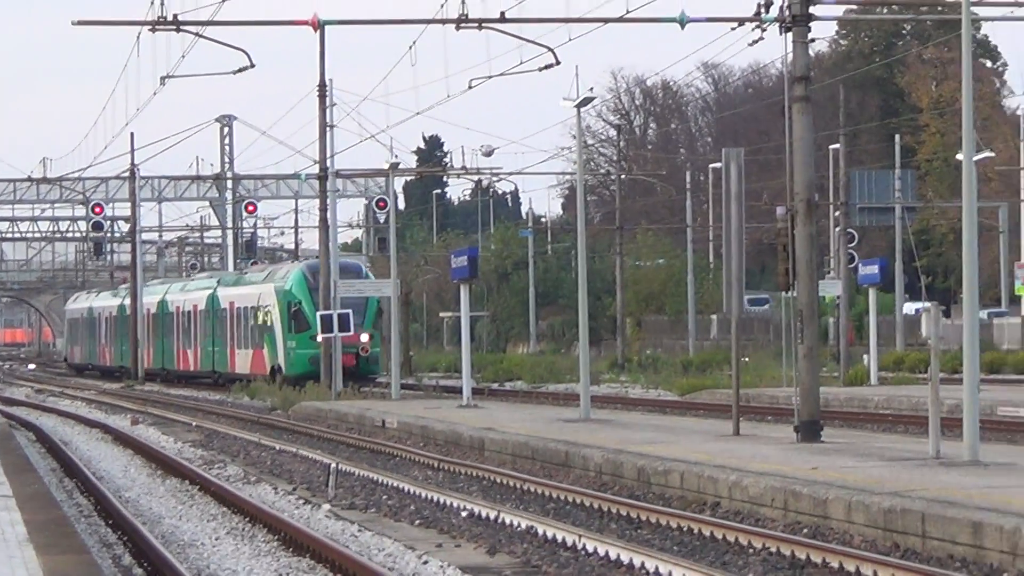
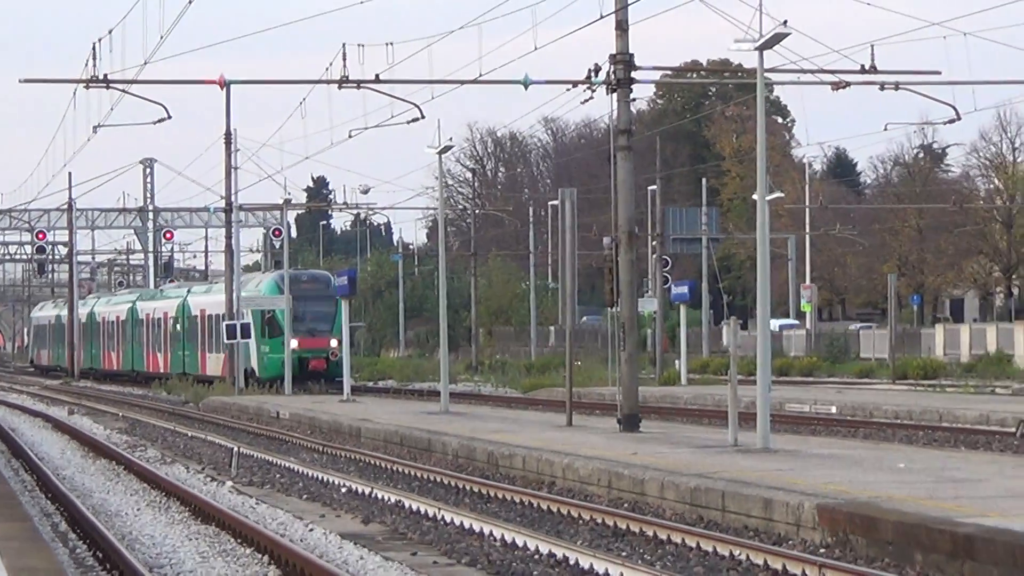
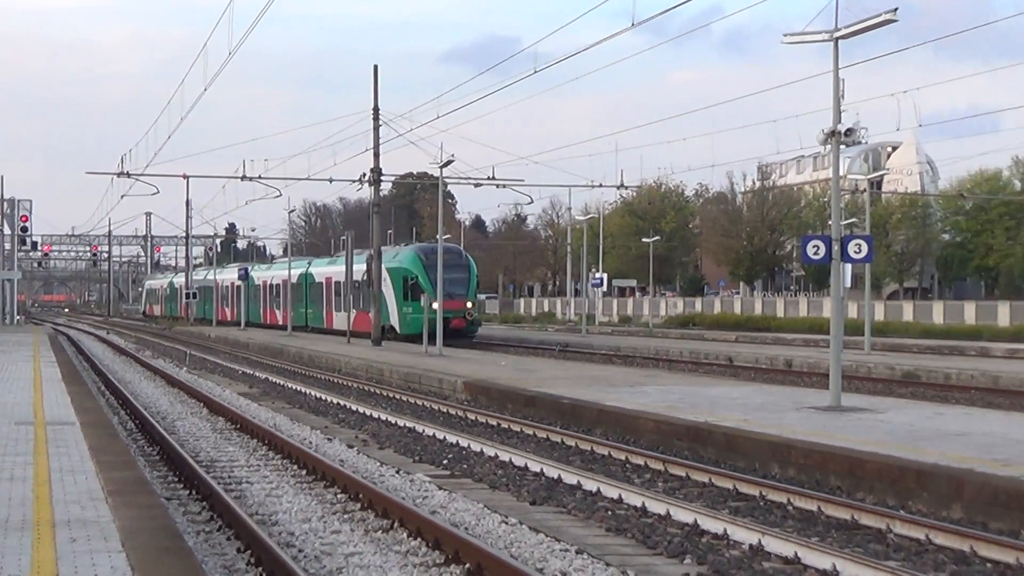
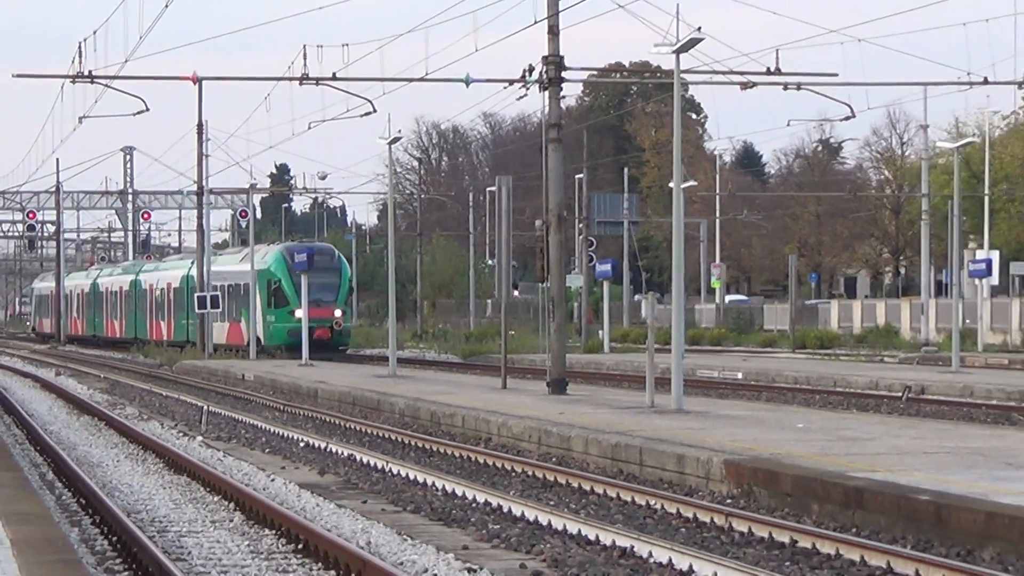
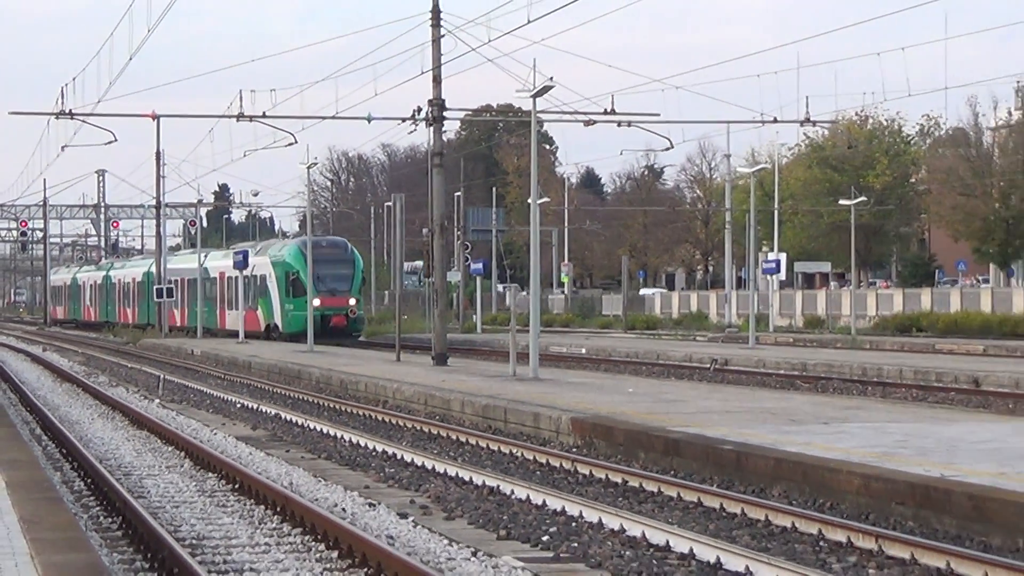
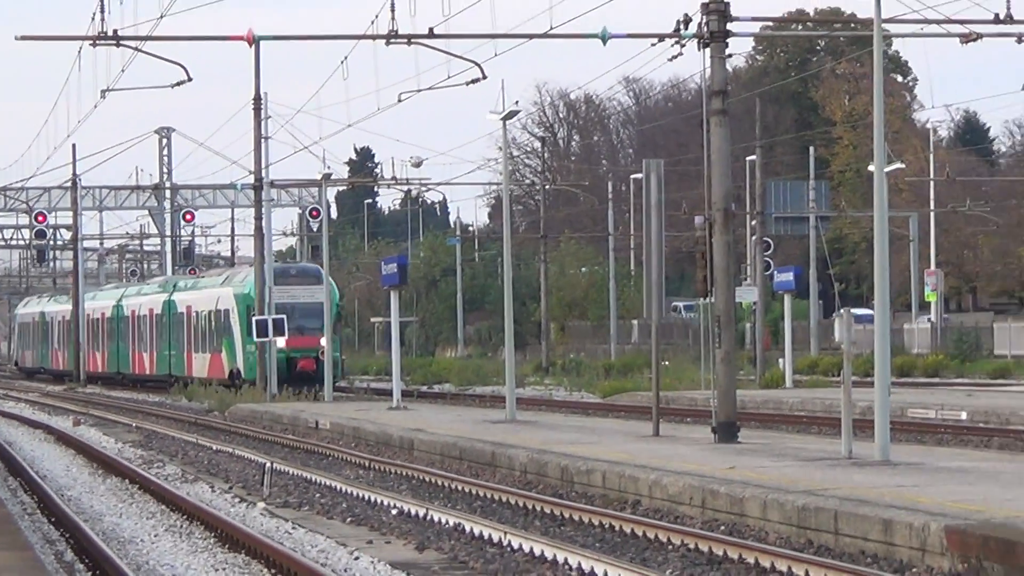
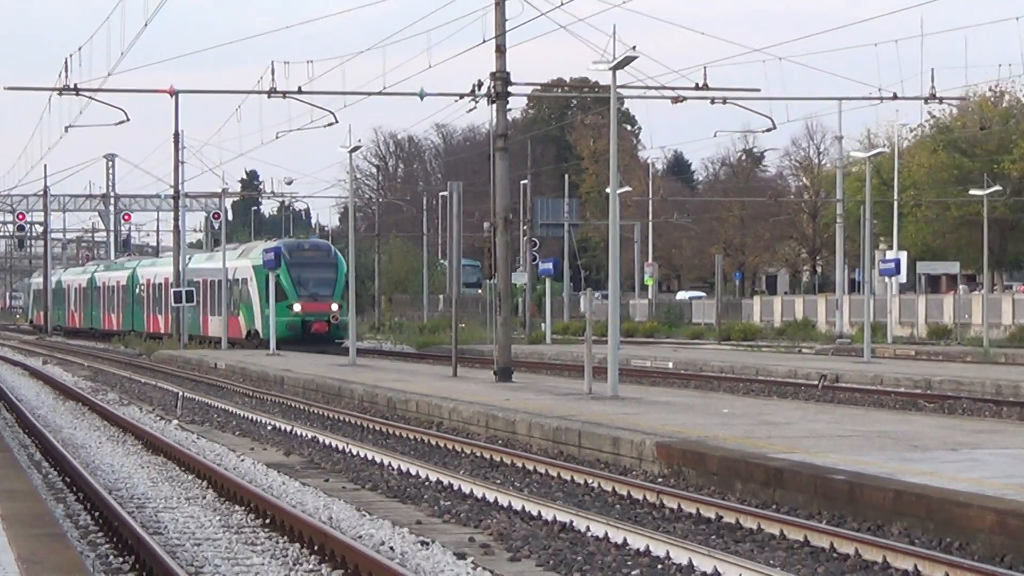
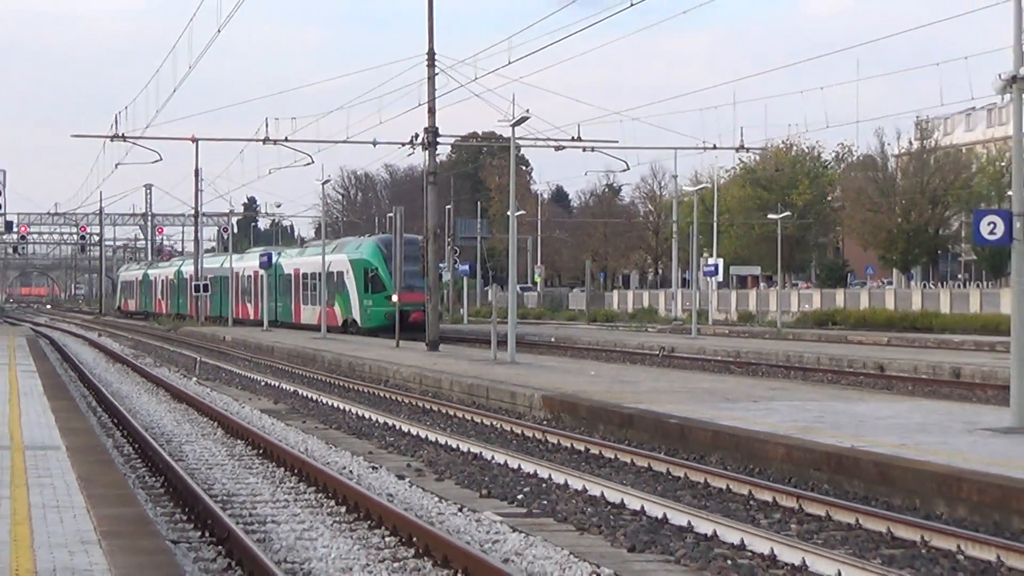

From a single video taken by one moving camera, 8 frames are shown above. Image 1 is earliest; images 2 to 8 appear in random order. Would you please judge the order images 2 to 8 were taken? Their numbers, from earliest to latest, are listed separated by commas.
6, 2, 4, 7, 5, 8, 3
